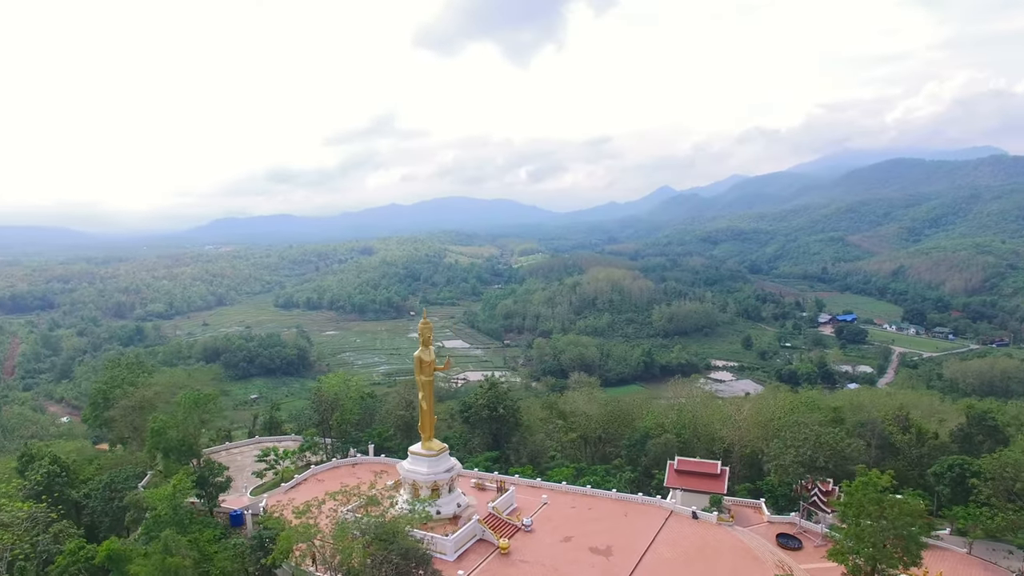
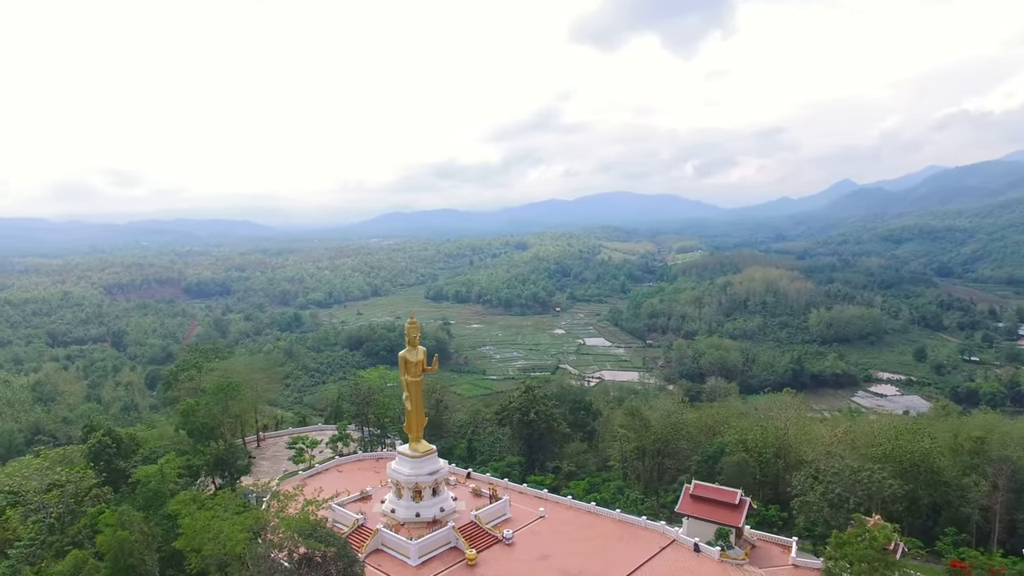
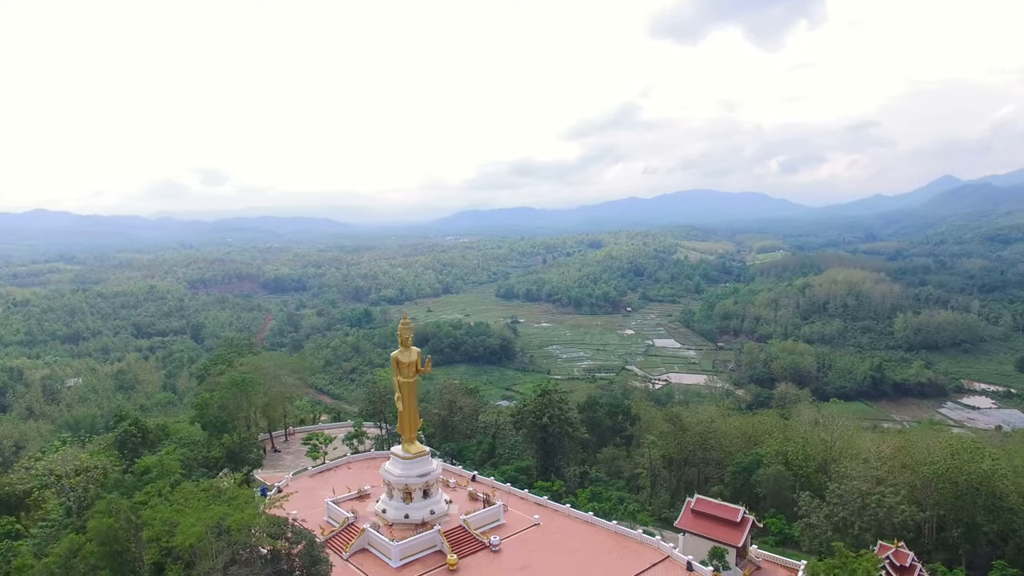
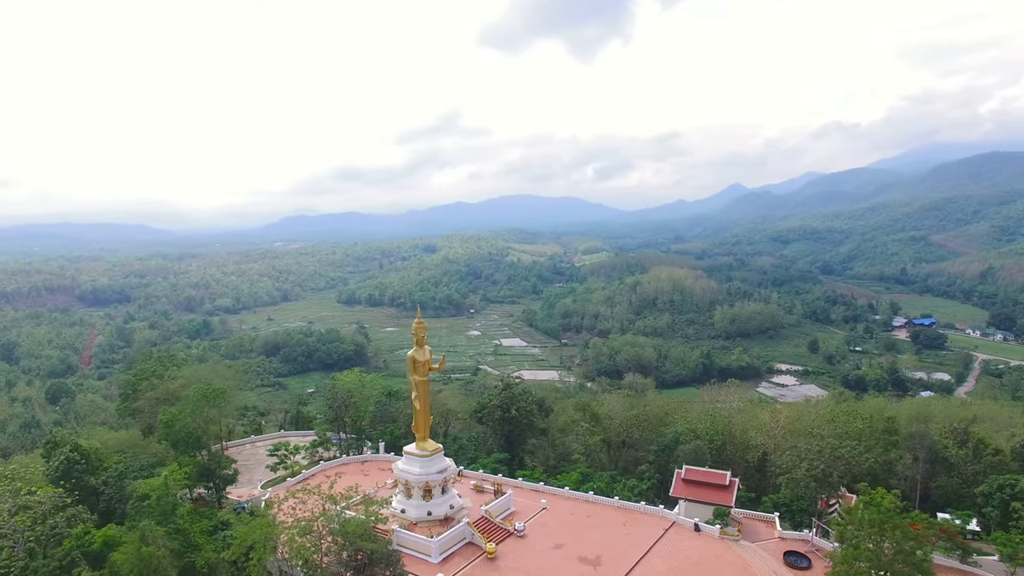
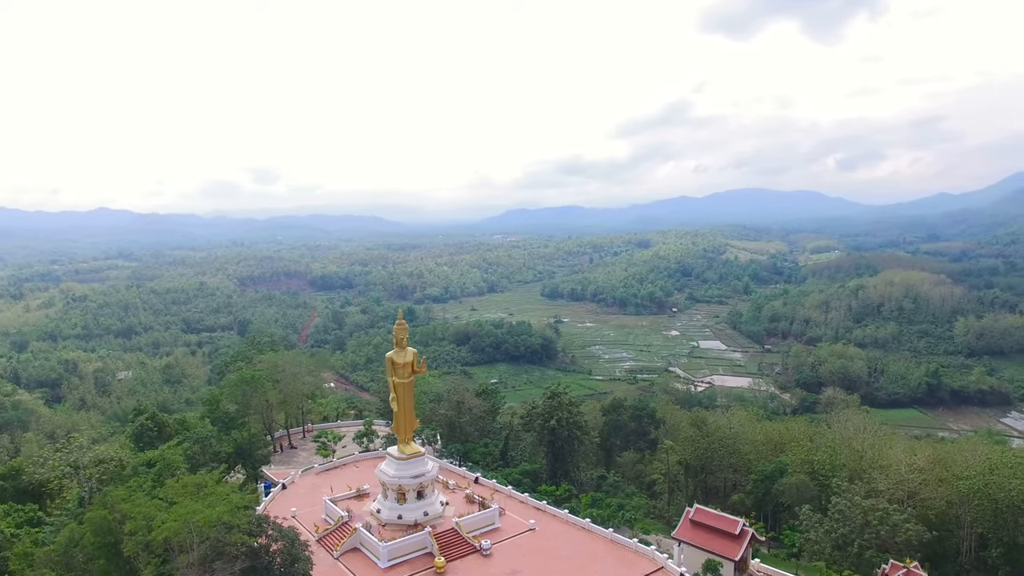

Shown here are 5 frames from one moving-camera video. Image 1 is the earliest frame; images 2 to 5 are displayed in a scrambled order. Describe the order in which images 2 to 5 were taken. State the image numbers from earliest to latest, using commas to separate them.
4, 2, 3, 5
